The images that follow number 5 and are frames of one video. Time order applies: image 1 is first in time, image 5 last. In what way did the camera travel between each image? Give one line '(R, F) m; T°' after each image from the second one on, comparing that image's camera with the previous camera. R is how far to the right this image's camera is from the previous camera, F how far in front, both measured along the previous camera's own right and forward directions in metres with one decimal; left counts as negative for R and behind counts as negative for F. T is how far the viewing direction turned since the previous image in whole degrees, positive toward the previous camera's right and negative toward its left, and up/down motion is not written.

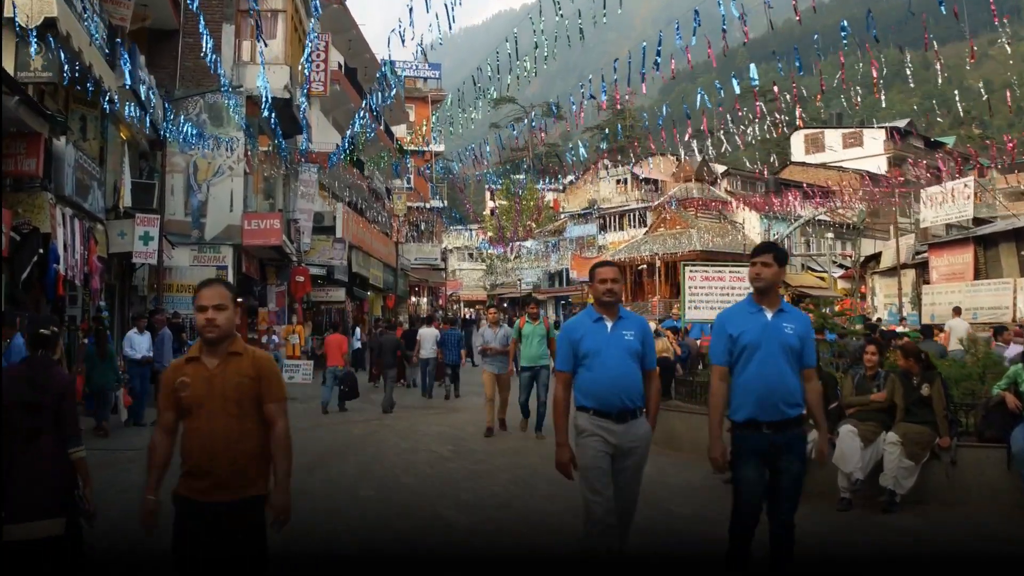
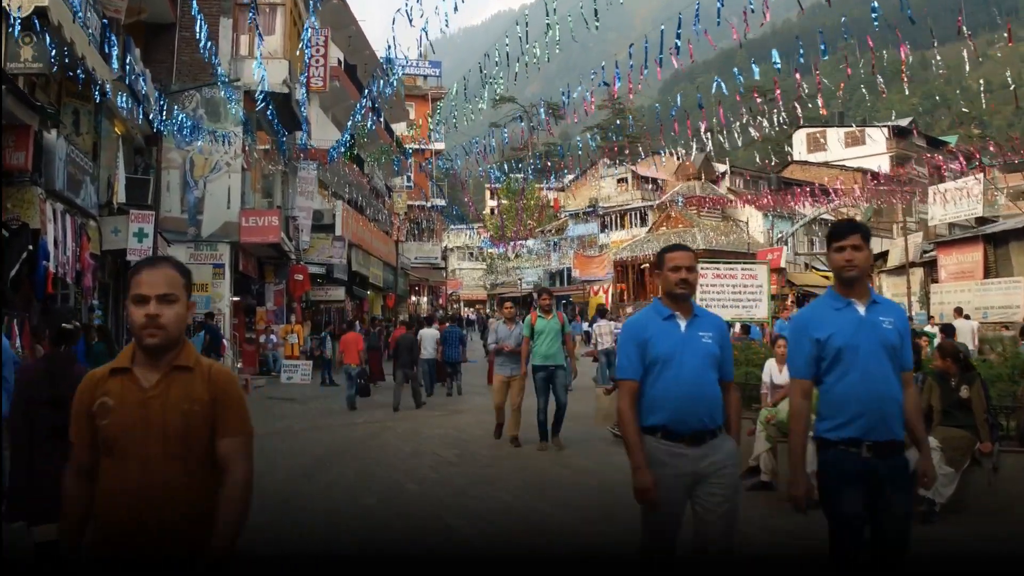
(-0.1, +0.4) m; 0°
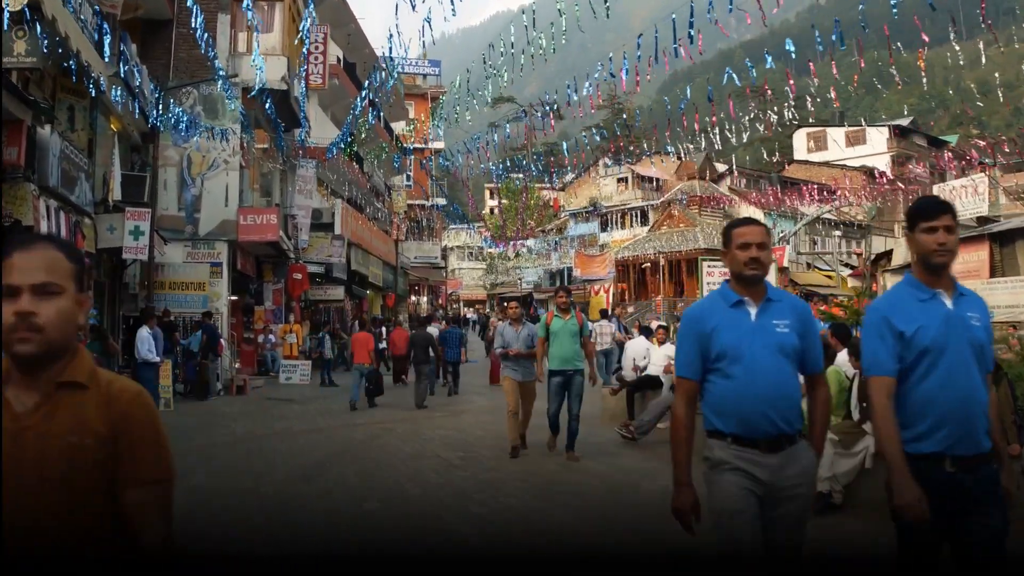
(-0.1, +0.3) m; 0°
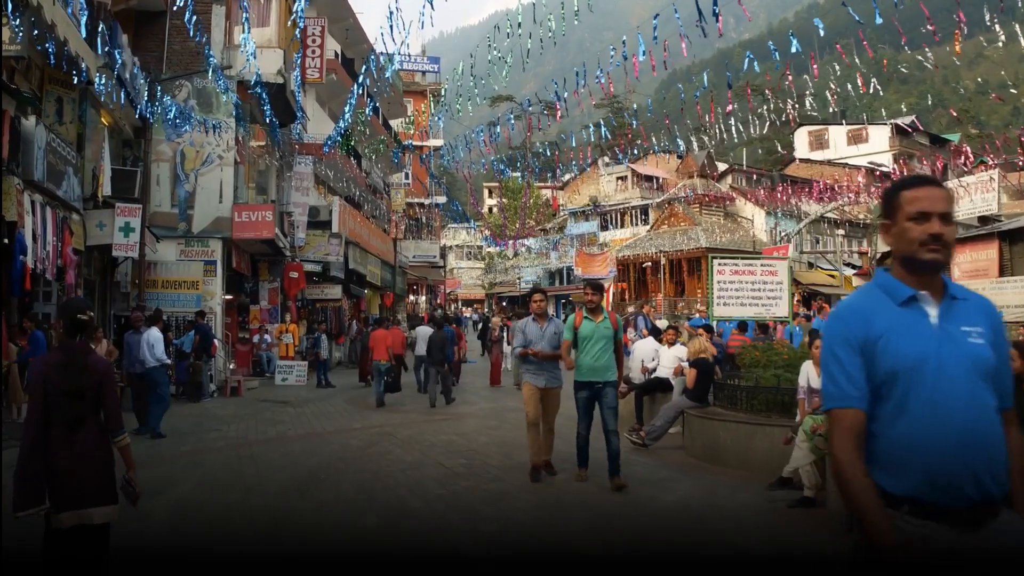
(-0.1, +0.5) m; 0°
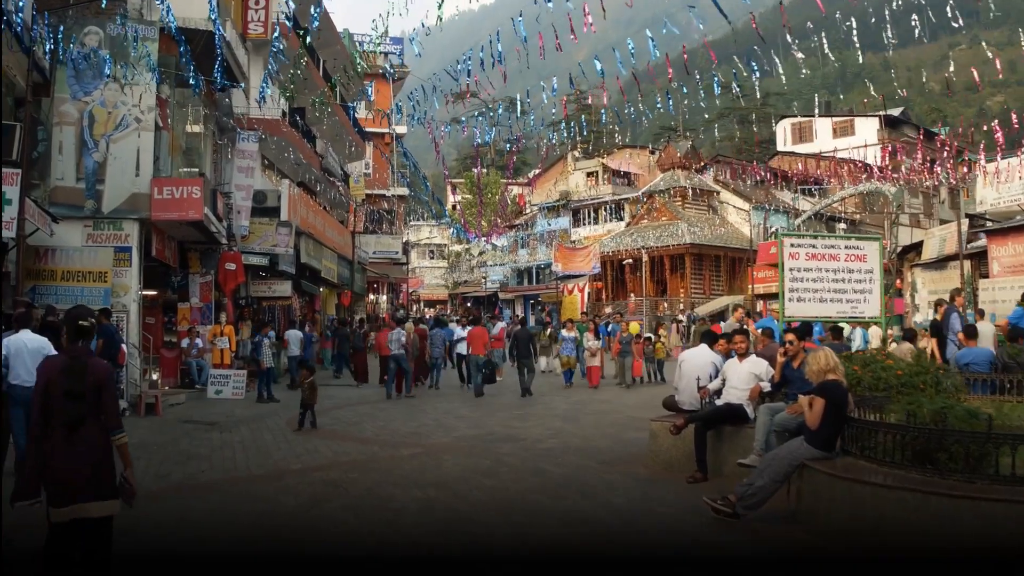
(-0.4, +3.2) m; +3°
